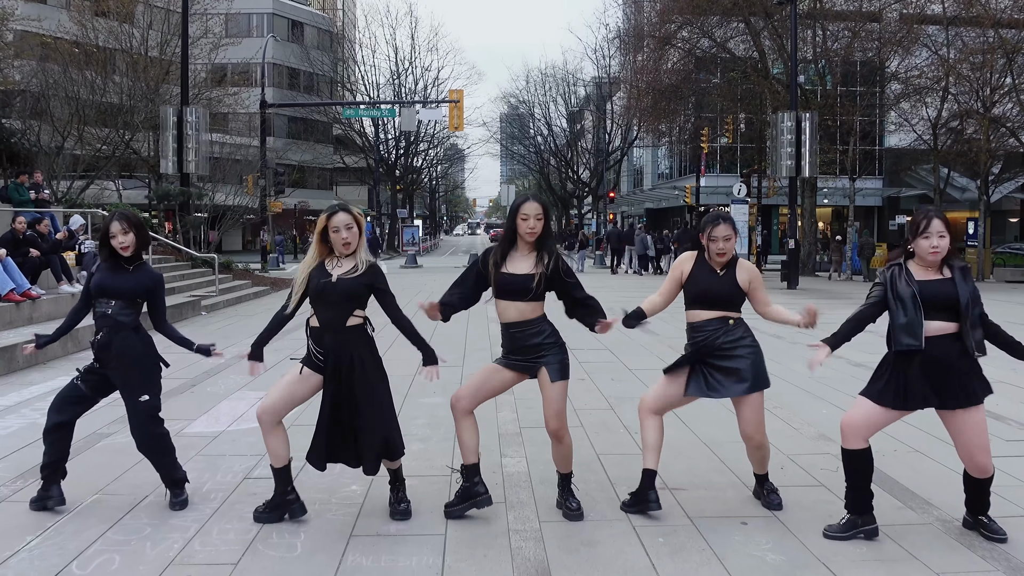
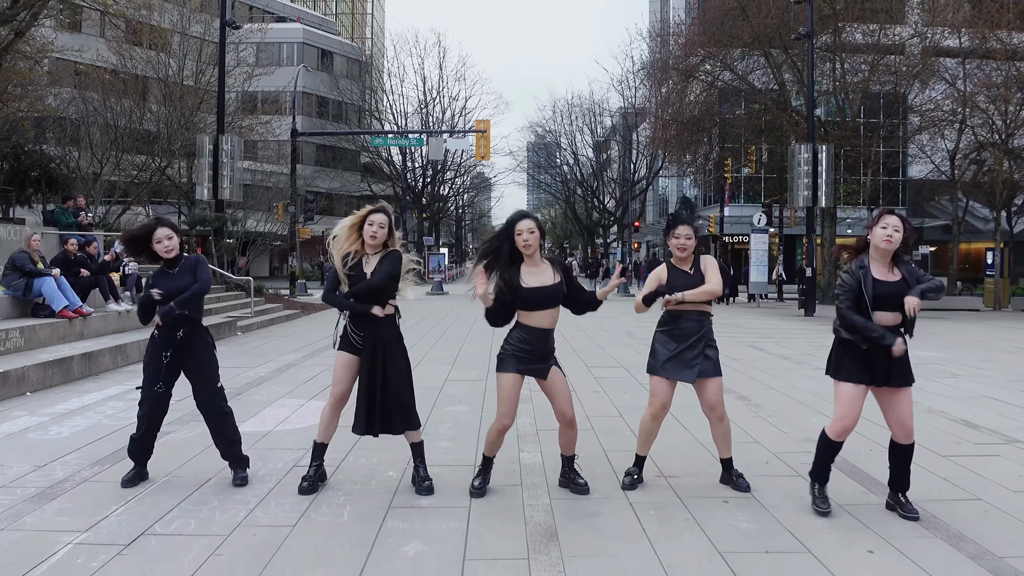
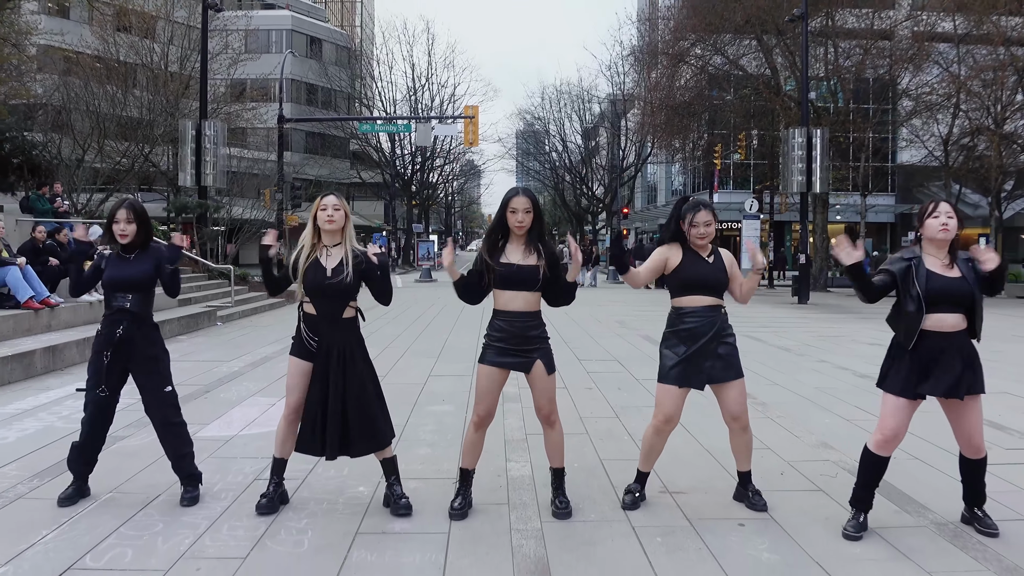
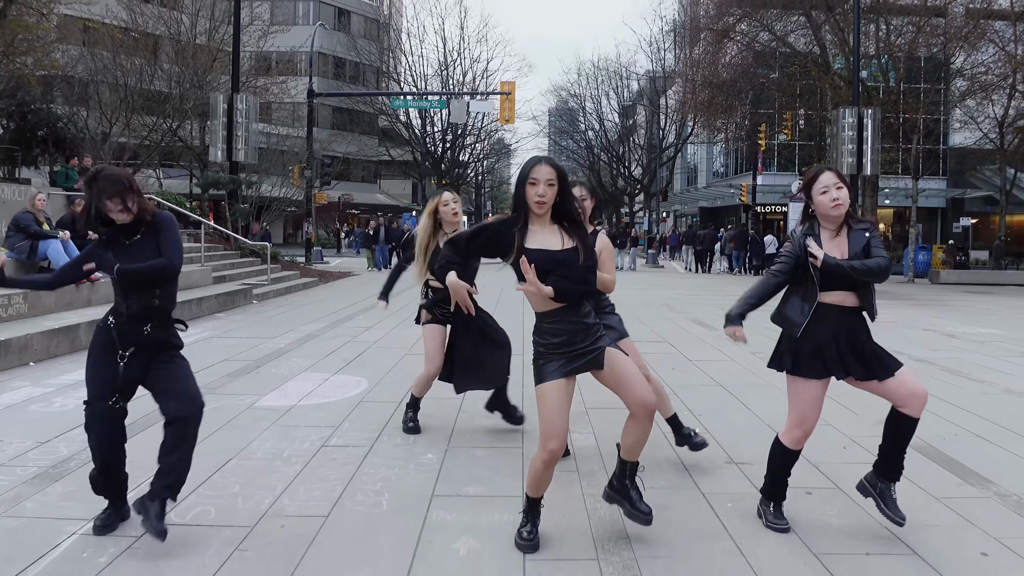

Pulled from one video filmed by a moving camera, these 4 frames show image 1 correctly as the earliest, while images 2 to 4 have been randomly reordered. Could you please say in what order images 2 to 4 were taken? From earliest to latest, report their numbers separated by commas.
3, 2, 4
